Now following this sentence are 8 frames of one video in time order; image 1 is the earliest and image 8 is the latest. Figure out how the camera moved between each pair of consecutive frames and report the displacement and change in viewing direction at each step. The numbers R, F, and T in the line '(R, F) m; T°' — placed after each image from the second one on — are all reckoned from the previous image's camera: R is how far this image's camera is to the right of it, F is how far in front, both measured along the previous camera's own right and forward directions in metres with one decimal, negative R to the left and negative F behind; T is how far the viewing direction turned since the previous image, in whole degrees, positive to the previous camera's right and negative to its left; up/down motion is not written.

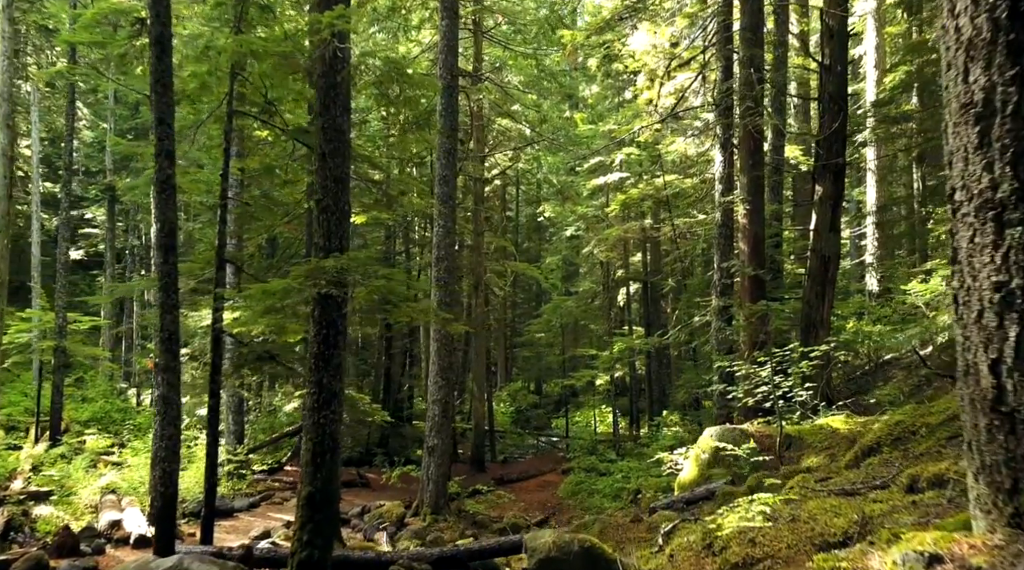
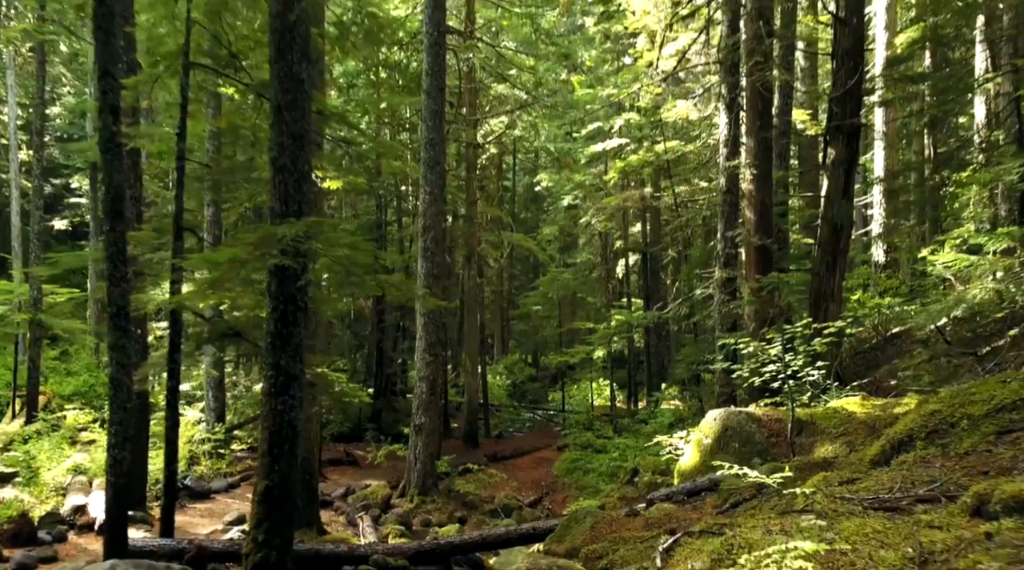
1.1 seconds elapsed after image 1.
(+0.2, +0.9) m; 0°
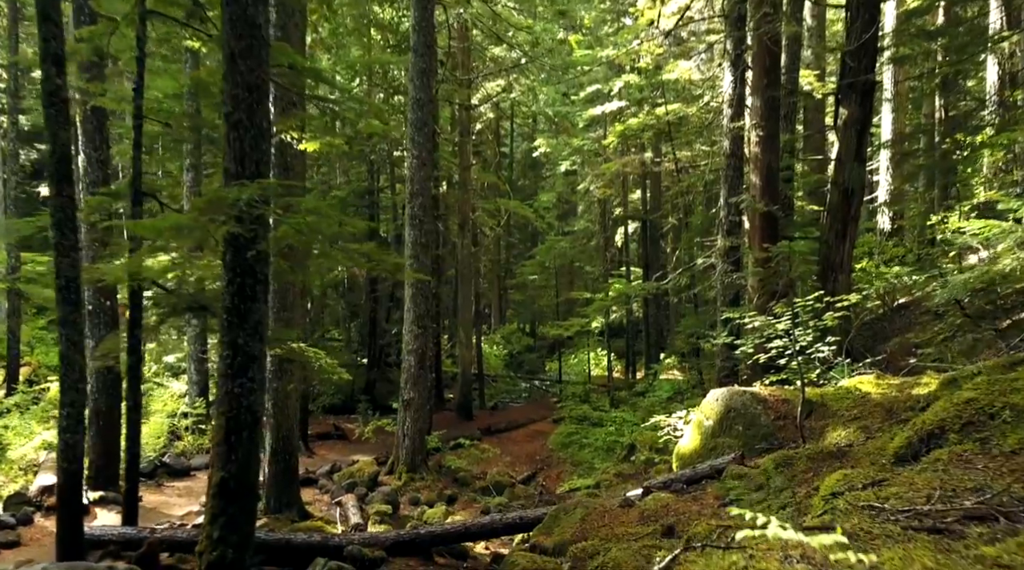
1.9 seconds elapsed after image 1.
(+0.1, +0.8) m; 0°
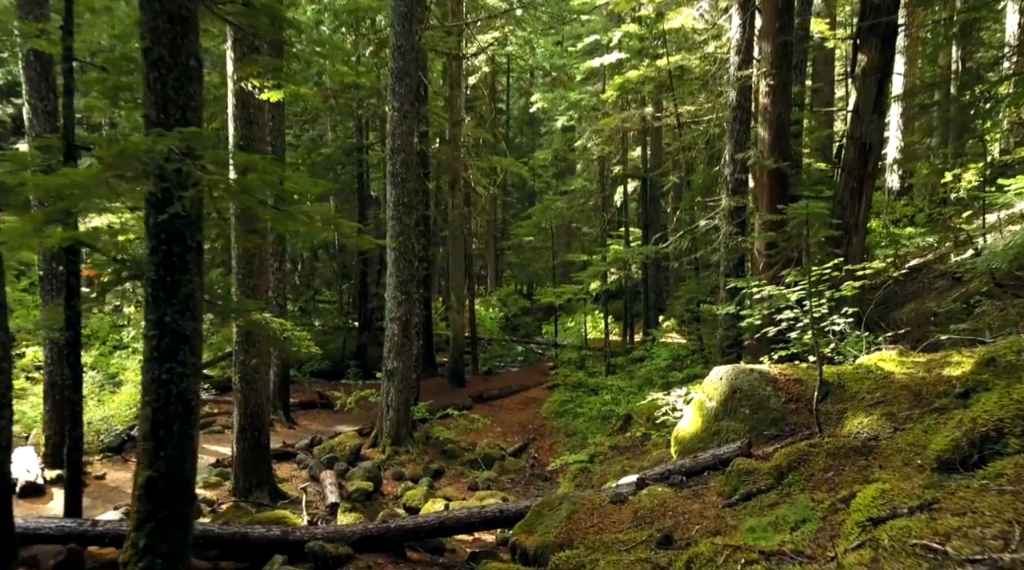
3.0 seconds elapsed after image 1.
(+0.2, +1.0) m; 0°
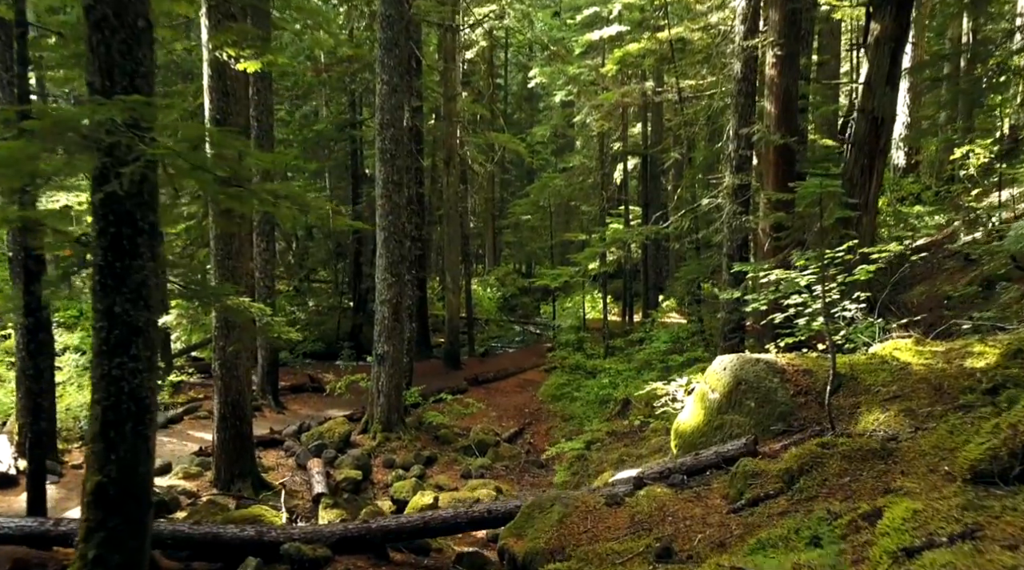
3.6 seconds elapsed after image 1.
(+0.1, +0.5) m; 0°
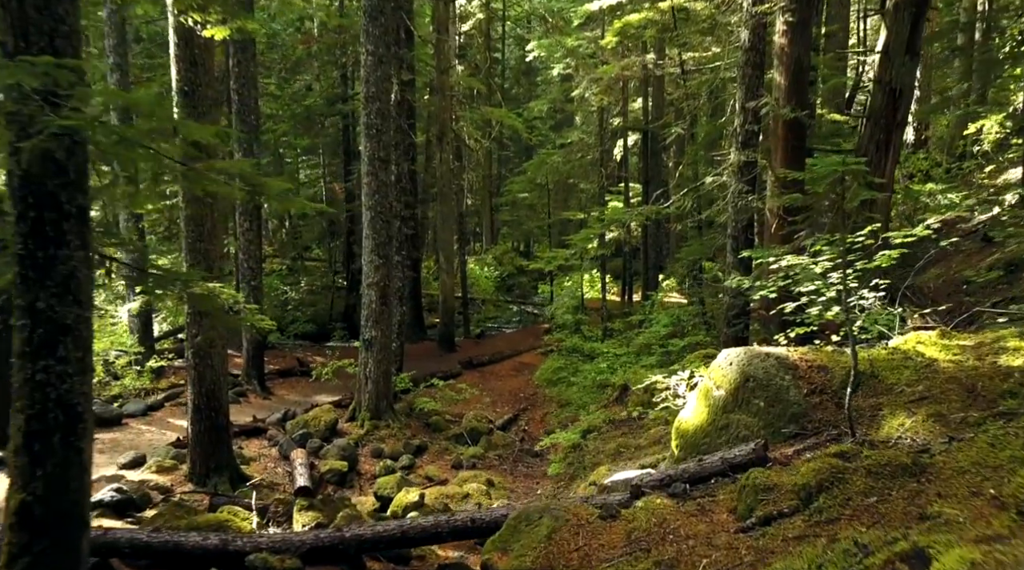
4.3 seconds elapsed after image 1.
(+0.1, +0.7) m; 0°
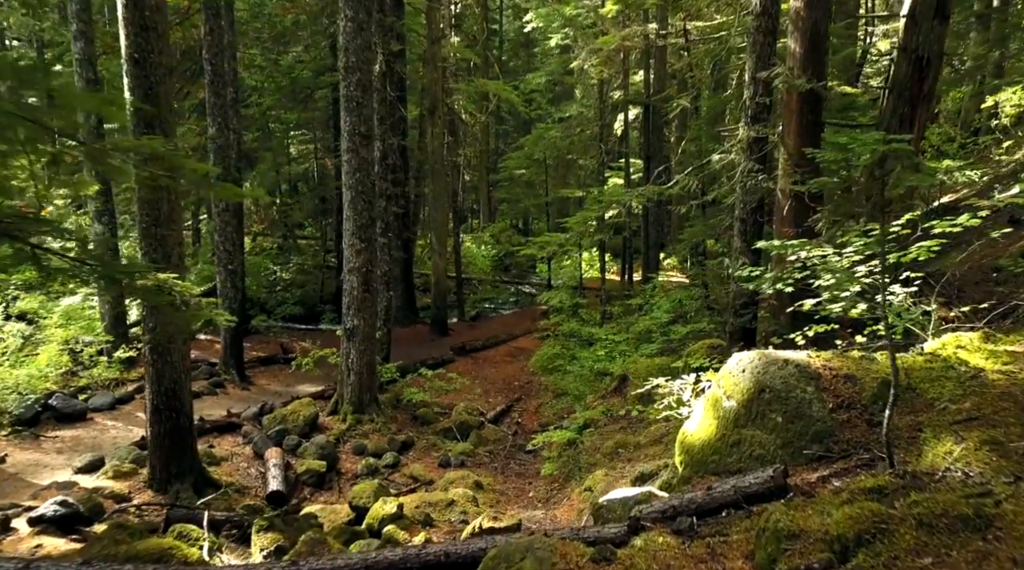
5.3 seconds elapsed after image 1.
(+0.1, +0.9) m; 0°
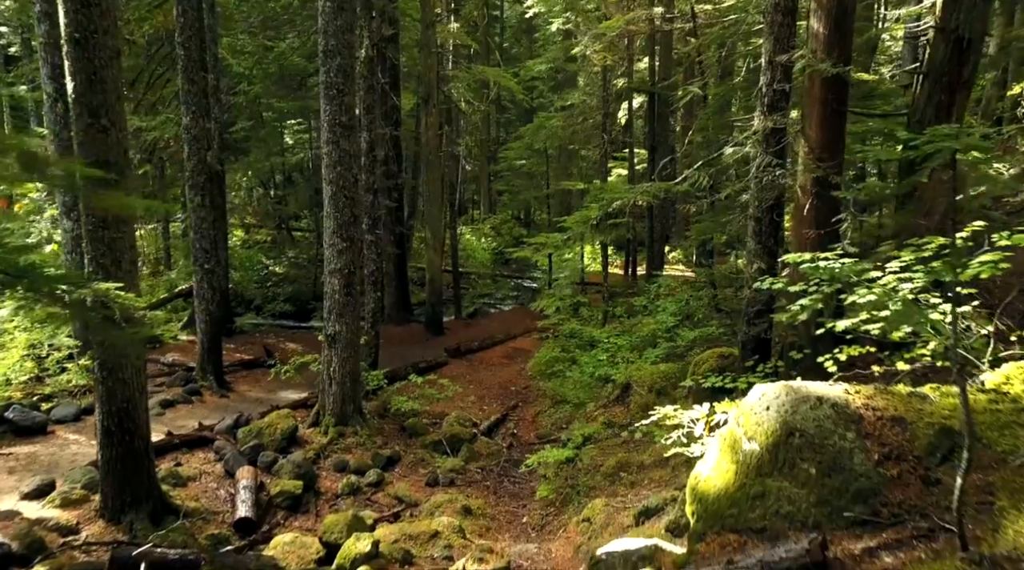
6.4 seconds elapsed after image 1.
(+0.1, +1.0) m; 0°
